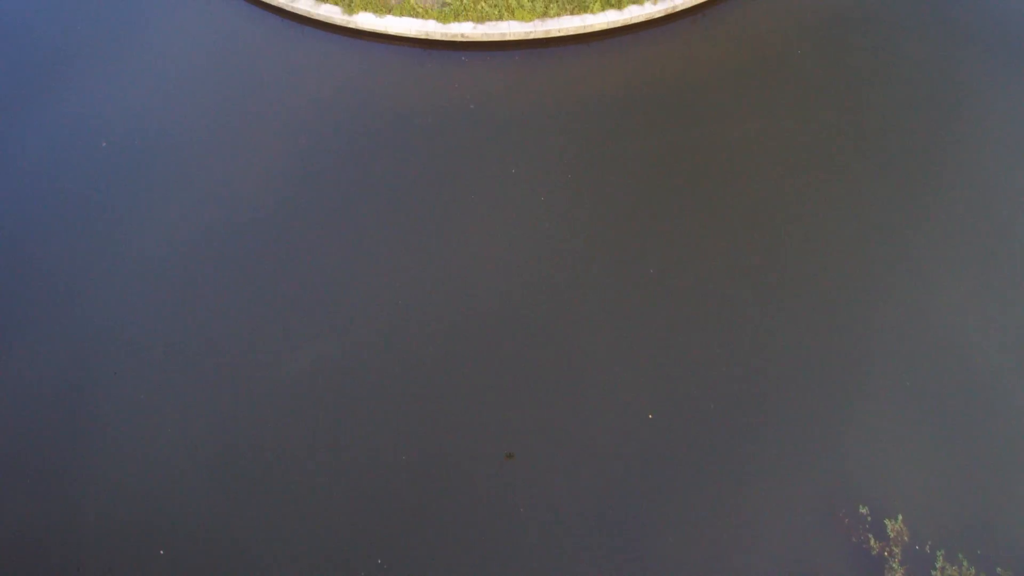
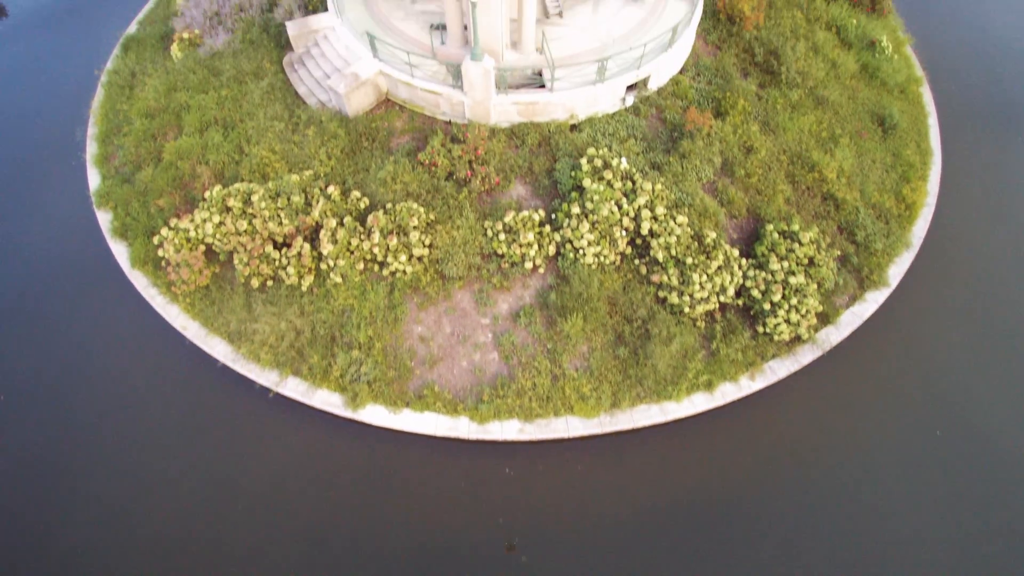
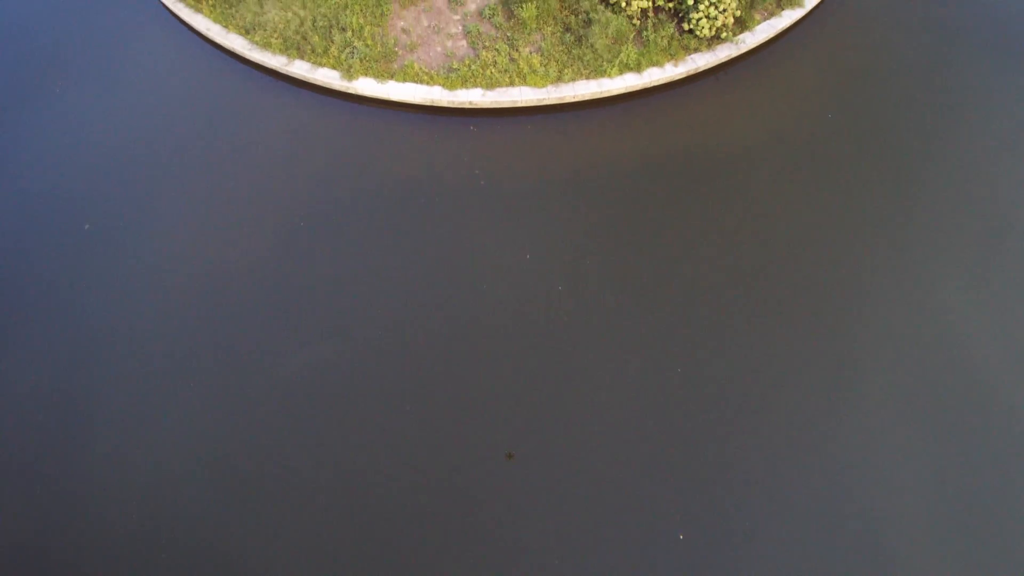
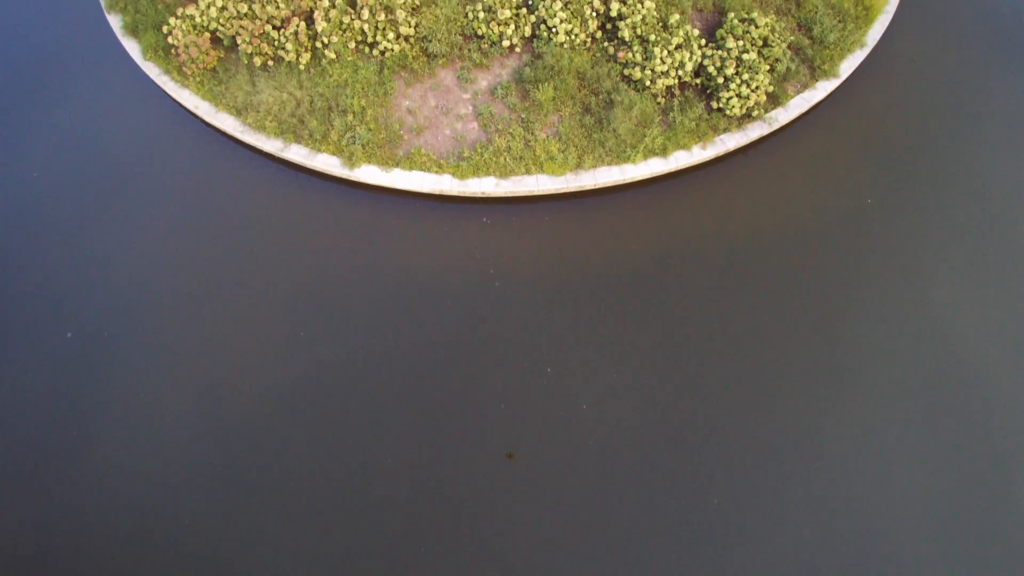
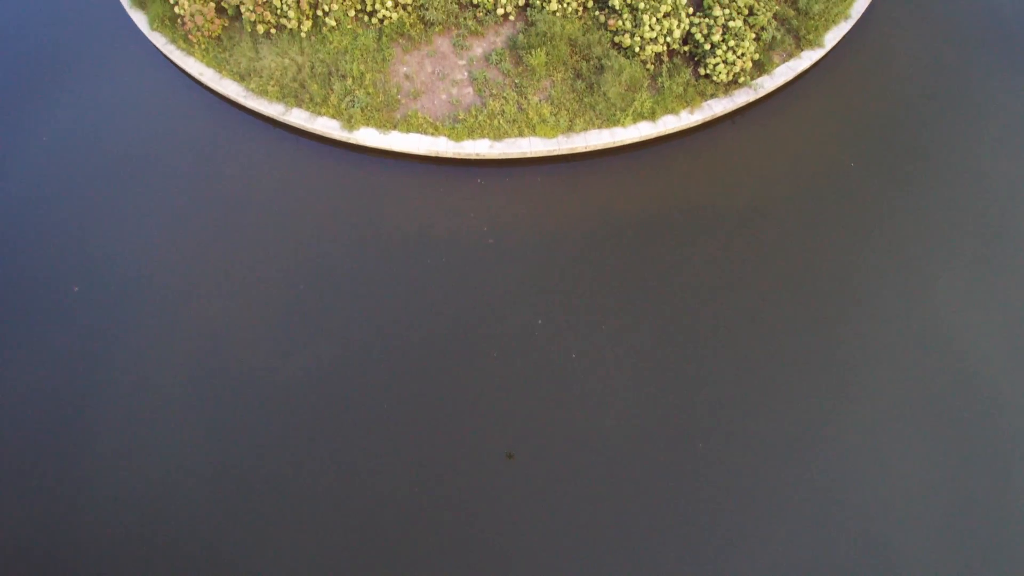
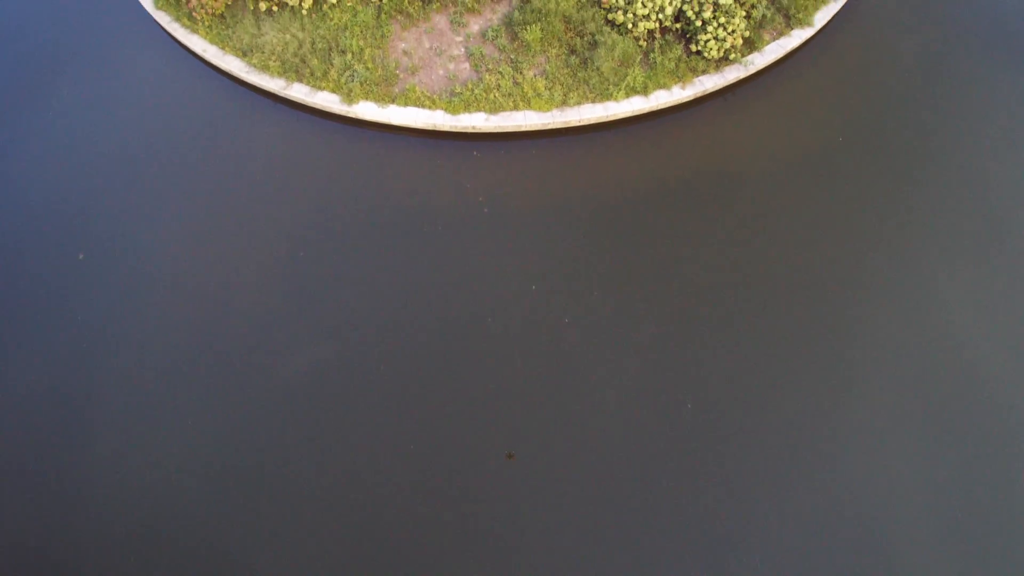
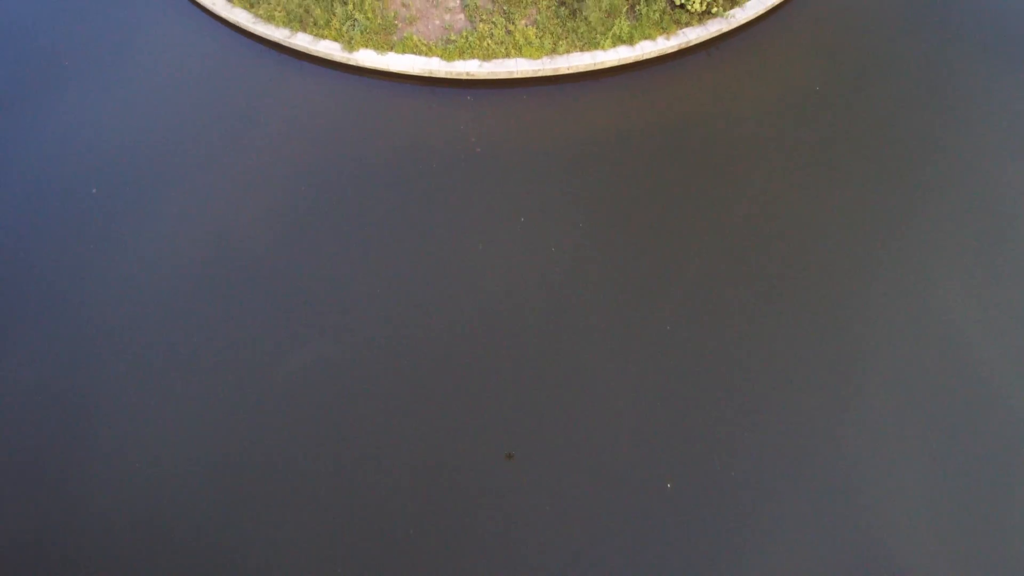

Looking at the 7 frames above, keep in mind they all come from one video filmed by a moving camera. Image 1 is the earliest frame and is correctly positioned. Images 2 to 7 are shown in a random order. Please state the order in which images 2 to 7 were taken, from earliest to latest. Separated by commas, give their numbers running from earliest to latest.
7, 3, 6, 5, 4, 2
